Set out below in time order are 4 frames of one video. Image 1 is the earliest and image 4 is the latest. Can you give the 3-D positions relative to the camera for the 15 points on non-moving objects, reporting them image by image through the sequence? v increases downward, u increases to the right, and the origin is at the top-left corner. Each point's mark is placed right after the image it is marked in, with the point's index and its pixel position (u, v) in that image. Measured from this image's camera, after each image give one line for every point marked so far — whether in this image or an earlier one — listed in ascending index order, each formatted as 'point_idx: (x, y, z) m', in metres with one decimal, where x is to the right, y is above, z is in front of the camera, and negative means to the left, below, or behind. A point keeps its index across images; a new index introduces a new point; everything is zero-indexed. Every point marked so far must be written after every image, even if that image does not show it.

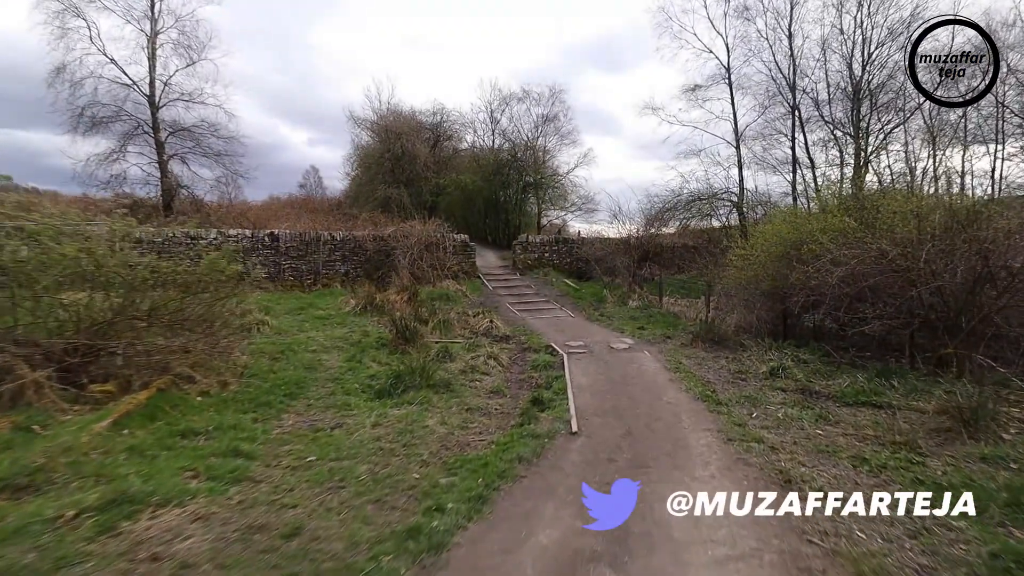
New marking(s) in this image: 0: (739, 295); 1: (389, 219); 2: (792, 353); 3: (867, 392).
0: (+4.6, -0.1, +10.1) m
1: (-4.3, +2.5, +17.8) m
2: (+4.7, -1.1, +8.5) m
3: (+4.5, -1.3, +6.3) m
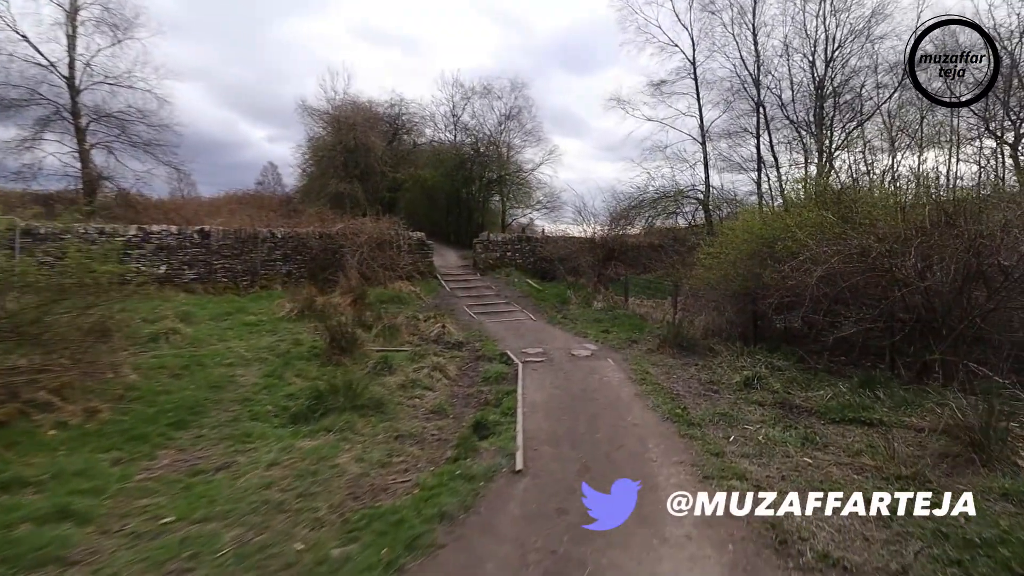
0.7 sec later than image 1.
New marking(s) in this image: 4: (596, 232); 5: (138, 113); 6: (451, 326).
0: (+3.7, -0.1, +9.4) m
1: (-5.7, +2.5, +16.5) m
2: (+4.0, -1.1, +7.8) m
3: (+3.8, -1.3, +5.5) m
4: (+2.7, +1.8, +16.3) m
5: (-13.6, +6.3, +18.2) m
6: (-1.3, -0.8, +10.8) m
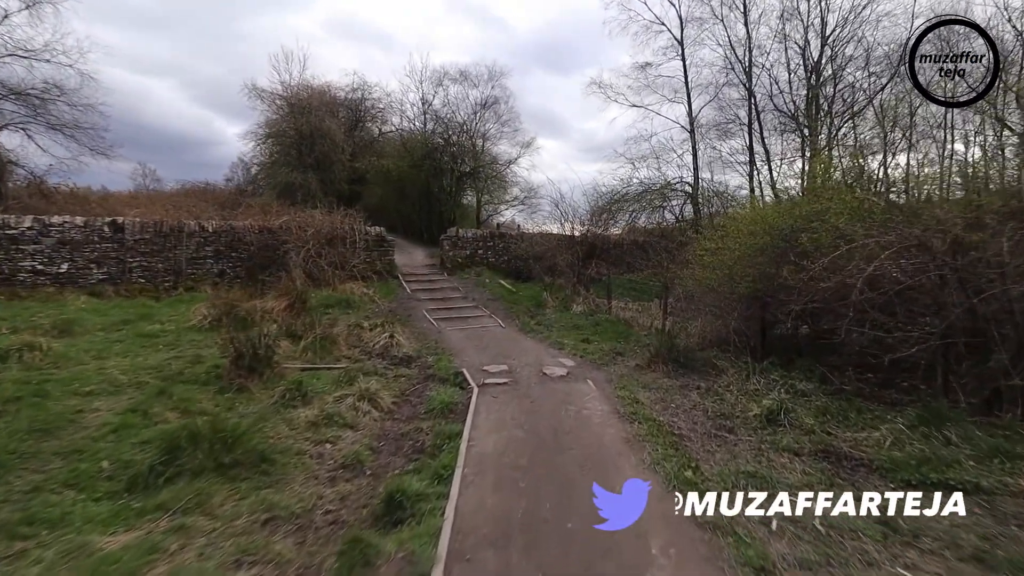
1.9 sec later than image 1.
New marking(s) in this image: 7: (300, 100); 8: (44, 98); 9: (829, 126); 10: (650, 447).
0: (+3.1, -0.2, +7.8) m
1: (-6.5, +2.4, +14.6) m
2: (+3.4, -1.2, +6.2) m
3: (+3.3, -1.3, +4.0) m
4: (+1.9, +1.8, +14.7) m
5: (-14.5, +6.3, +16.0) m
6: (-1.9, -0.9, +9.1) m
7: (-7.8, +7.0, +18.5) m
8: (-15.0, +6.1, +16.0) m
9: (+10.2, +5.2, +16.1) m
10: (+1.2, -1.3, +4.3) m
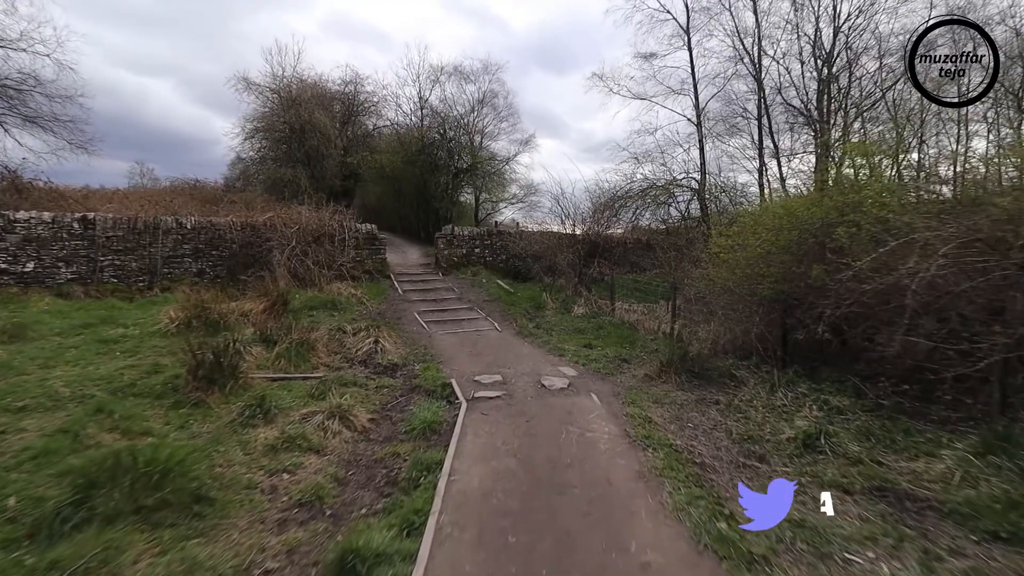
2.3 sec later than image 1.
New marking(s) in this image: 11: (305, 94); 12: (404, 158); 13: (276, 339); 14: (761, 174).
0: (+3.0, -0.2, +7.0) m
1: (-6.6, +2.4, +13.9) m
2: (+3.3, -1.2, +5.5) m
3: (+3.2, -1.4, +3.2) m
4: (+1.8, +1.7, +13.9) m
5: (-14.6, +6.3, +15.3) m
6: (-2.0, -0.9, +8.3) m
7: (-7.9, +7.0, +17.8) m
8: (-15.0, +6.1, +15.2) m
9: (+10.1, +5.2, +15.4) m
10: (+1.1, -1.4, +3.5) m
11: (-7.4, +6.9, +17.9) m
12: (-4.2, +5.1, +19.5) m
13: (-3.6, -0.8, +7.7) m
14: (+8.0, +3.7, +16.0) m
